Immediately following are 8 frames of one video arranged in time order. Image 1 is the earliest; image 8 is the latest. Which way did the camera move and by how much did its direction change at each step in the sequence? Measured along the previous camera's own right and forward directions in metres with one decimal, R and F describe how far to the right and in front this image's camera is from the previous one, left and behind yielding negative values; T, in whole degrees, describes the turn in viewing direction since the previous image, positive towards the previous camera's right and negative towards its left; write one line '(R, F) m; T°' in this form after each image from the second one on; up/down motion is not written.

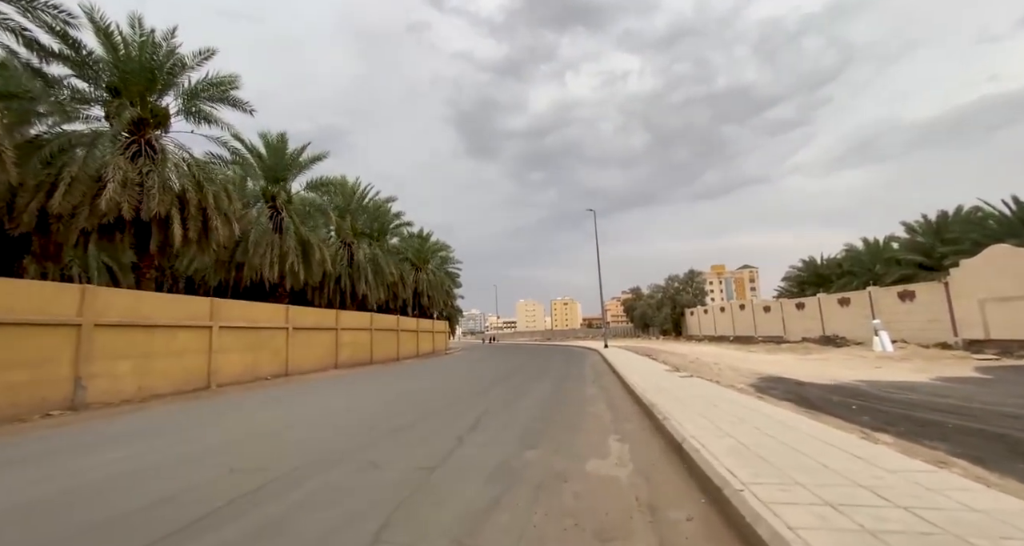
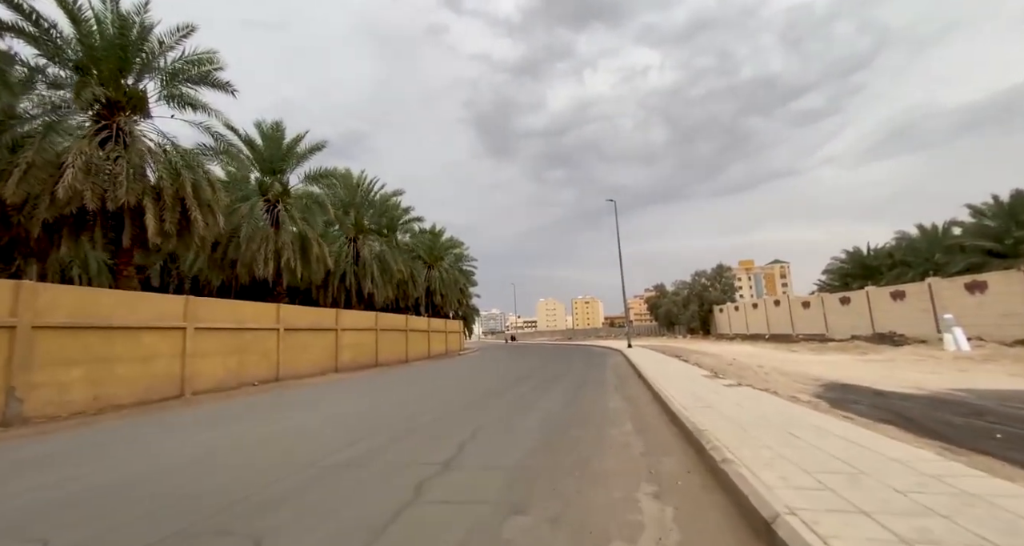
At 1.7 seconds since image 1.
(+0.4, +2.1) m; -3°
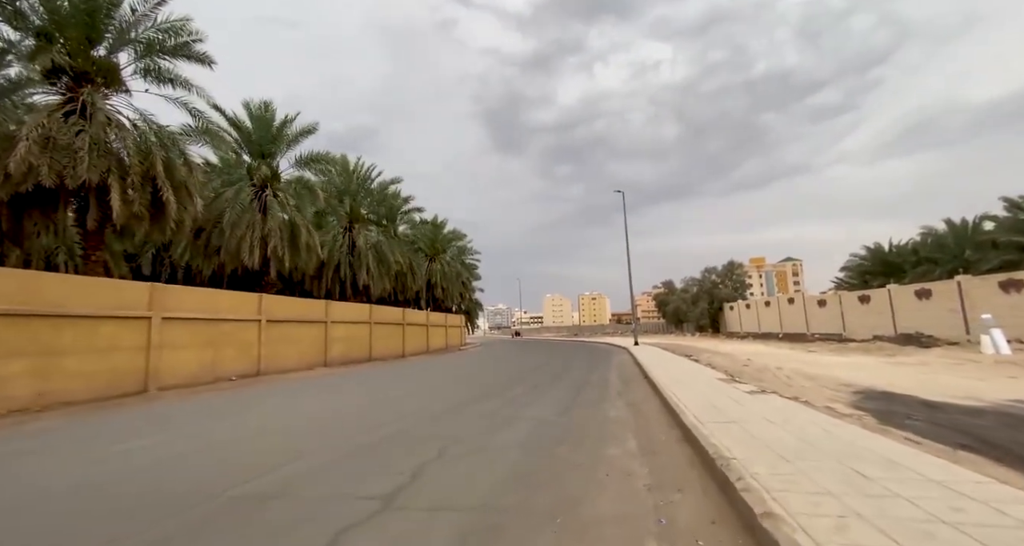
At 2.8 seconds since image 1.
(+0.4, +1.3) m; -1°
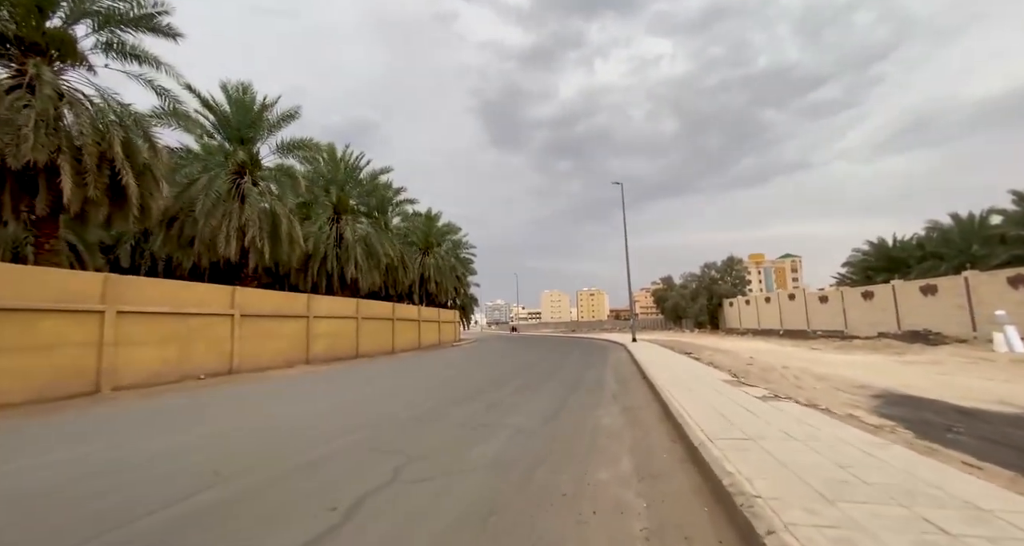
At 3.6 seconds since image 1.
(+0.3, +1.0) m; 0°
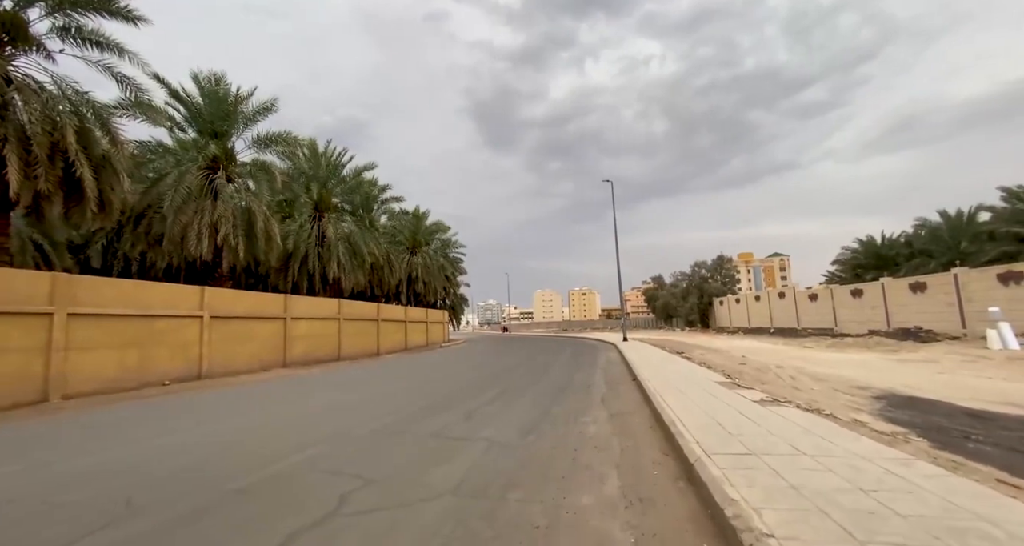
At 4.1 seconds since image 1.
(+0.2, +0.6) m; +1°
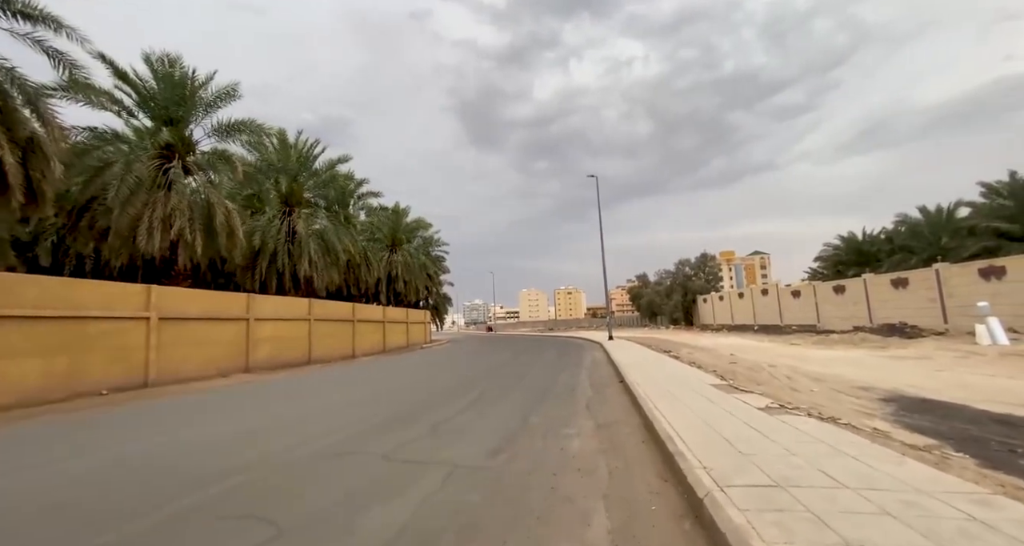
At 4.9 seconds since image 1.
(+0.2, +1.0) m; +2°
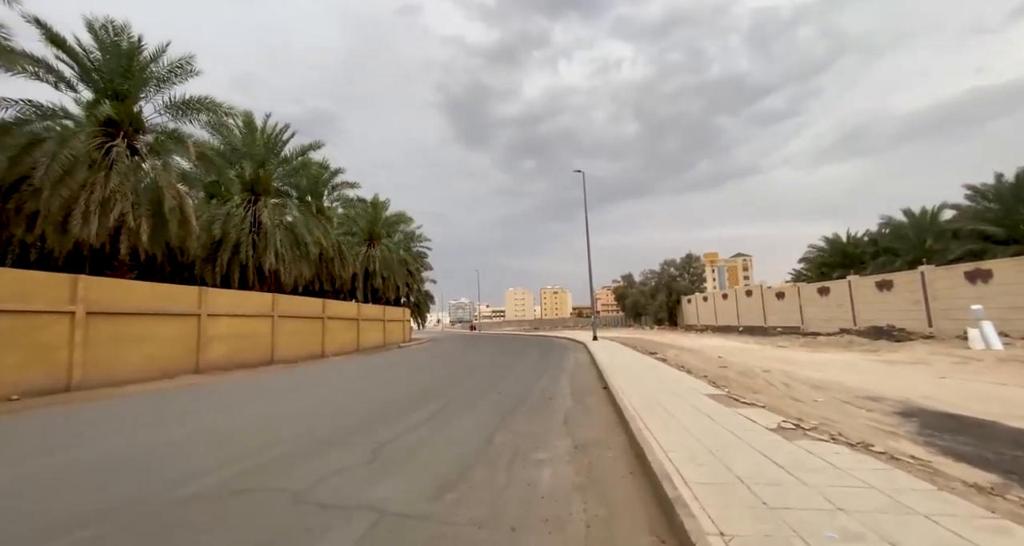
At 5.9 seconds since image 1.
(+0.3, +1.2) m; +2°
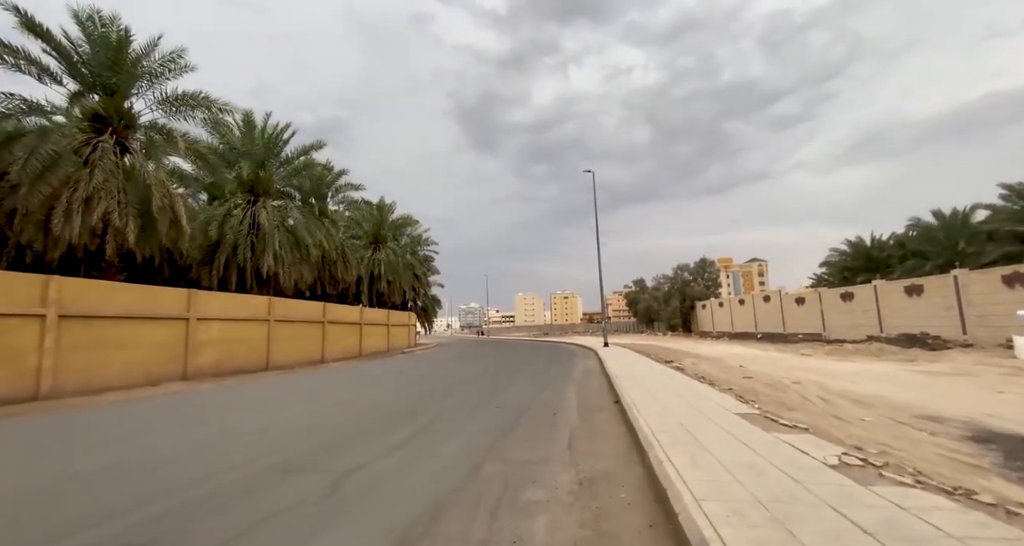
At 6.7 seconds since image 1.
(+0.2, +1.0) m; -1°
